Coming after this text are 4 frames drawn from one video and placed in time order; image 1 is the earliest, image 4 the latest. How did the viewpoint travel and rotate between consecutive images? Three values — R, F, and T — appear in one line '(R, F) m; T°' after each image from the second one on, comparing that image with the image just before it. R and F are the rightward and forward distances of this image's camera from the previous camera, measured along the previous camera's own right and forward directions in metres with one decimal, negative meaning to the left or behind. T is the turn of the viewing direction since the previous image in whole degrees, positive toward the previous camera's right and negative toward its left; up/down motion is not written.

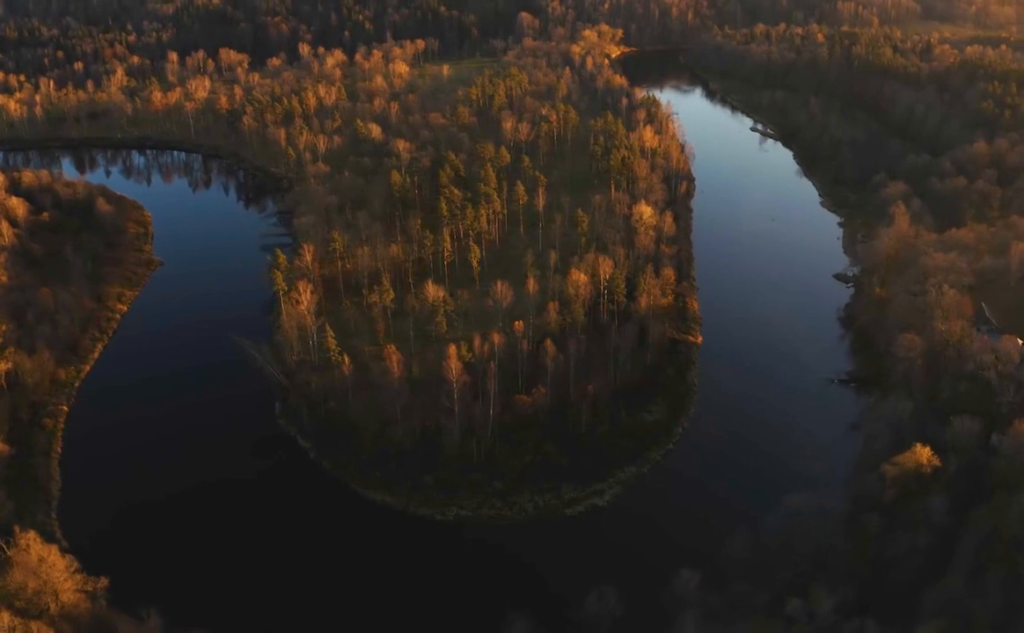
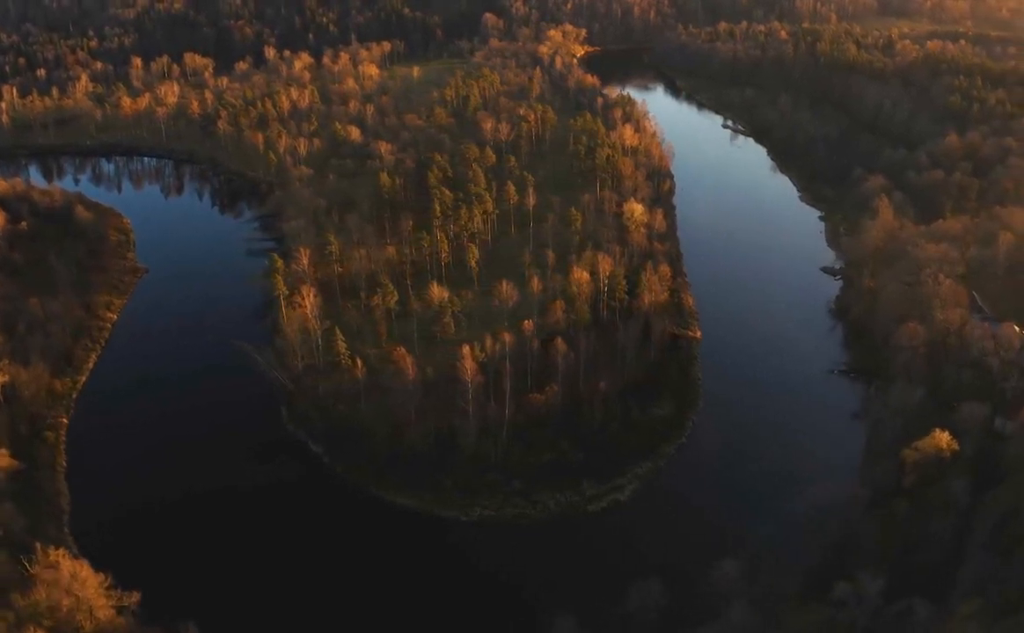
(-1.2, +0.2) m; +2°
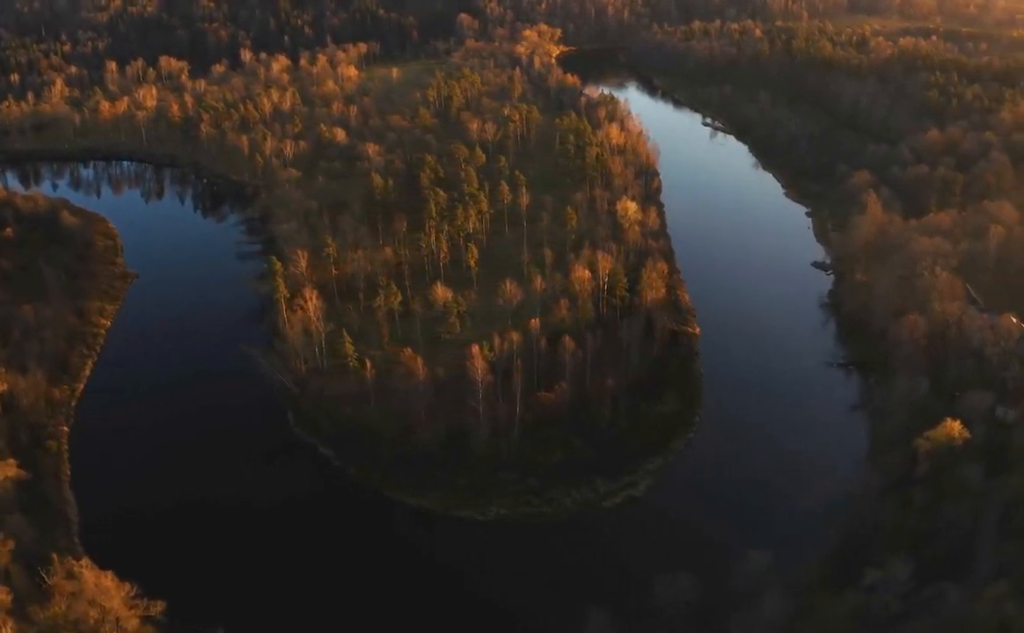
(-0.8, +0.1) m; +1°
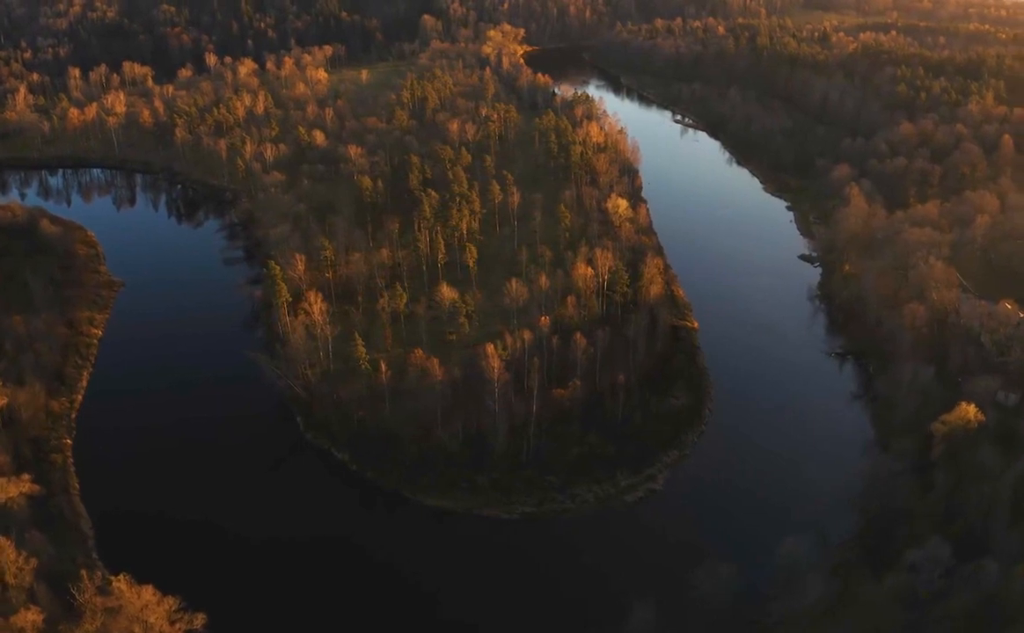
(-1.2, +0.1) m; +2°
